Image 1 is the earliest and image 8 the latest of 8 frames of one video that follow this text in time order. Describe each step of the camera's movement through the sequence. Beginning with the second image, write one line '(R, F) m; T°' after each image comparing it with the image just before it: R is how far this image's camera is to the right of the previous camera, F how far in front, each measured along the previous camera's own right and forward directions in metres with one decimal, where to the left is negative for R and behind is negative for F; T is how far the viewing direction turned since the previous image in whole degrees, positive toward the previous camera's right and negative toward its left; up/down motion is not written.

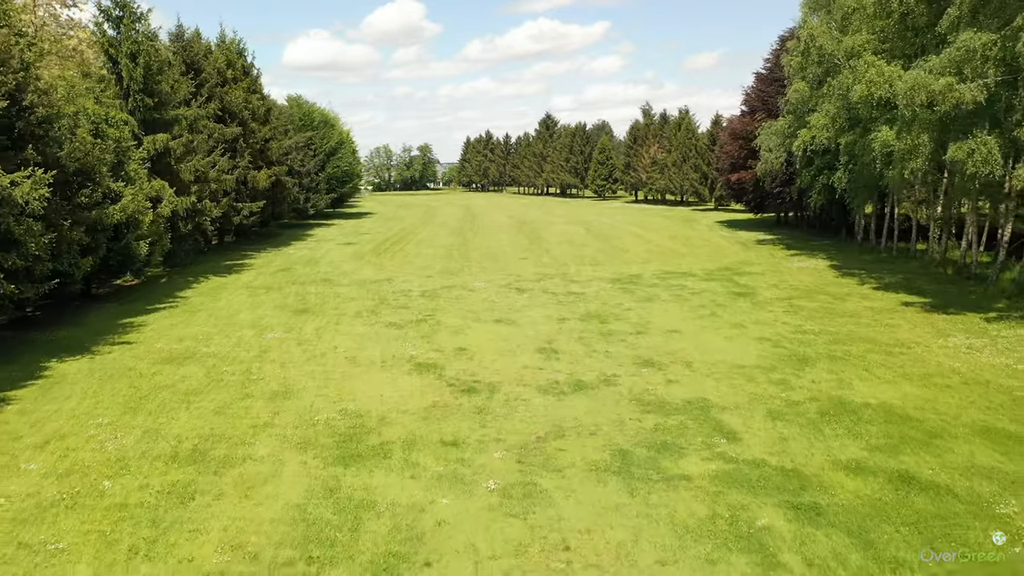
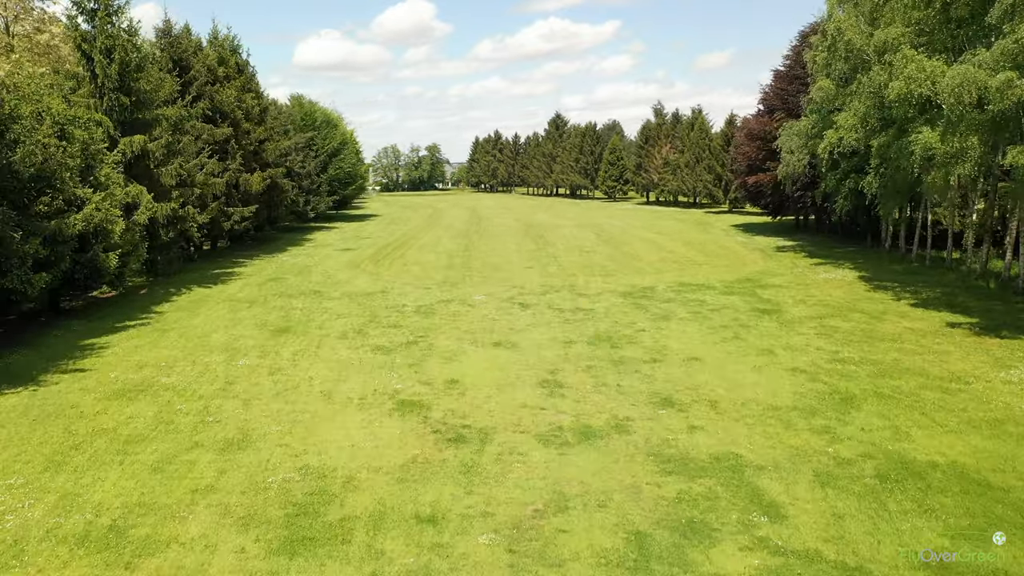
(+0.1, +1.4) m; -1°
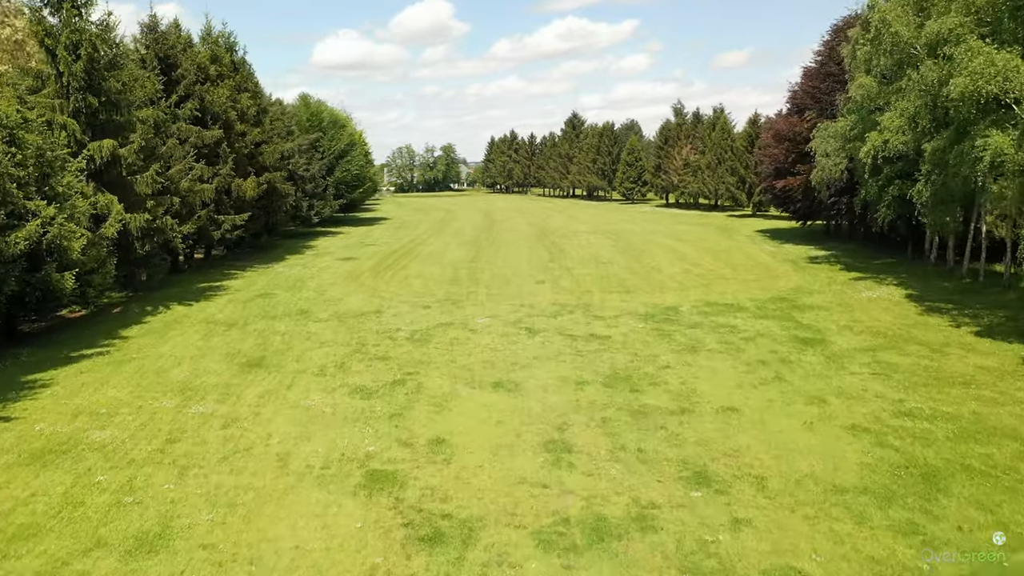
(+0.2, +1.8) m; -1°
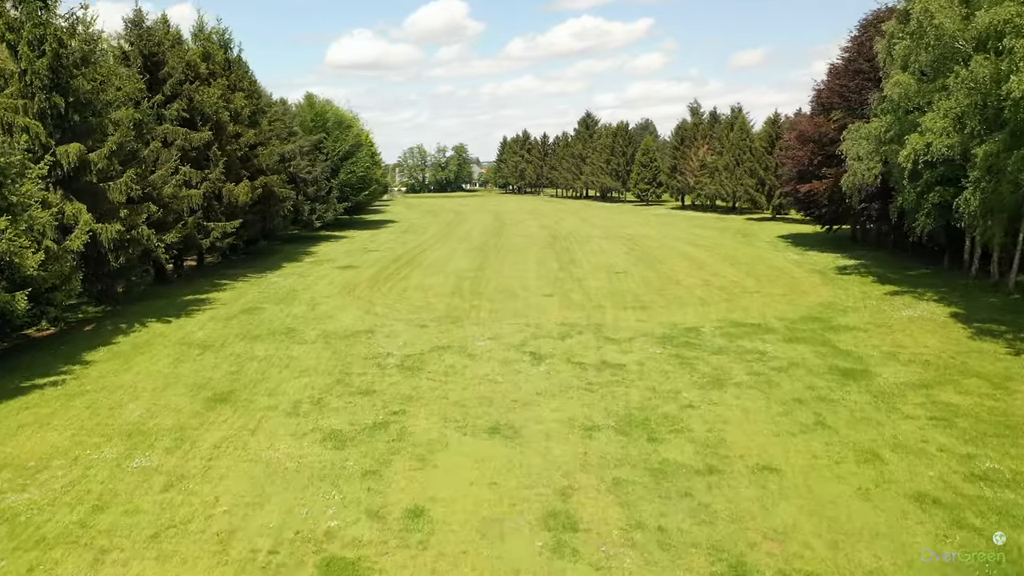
(+0.2, +1.5) m; -1°
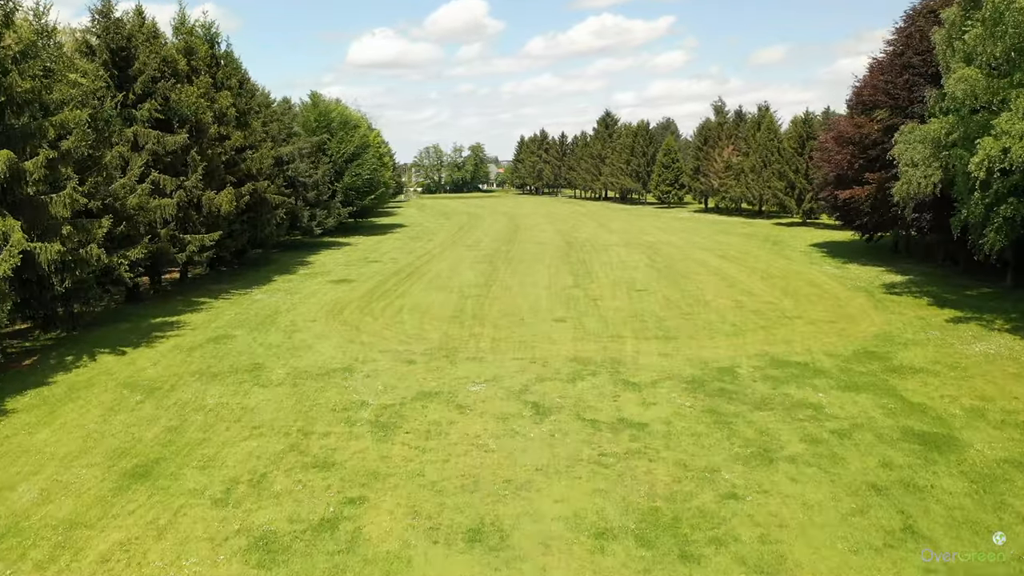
(+0.3, +2.3) m; -1°
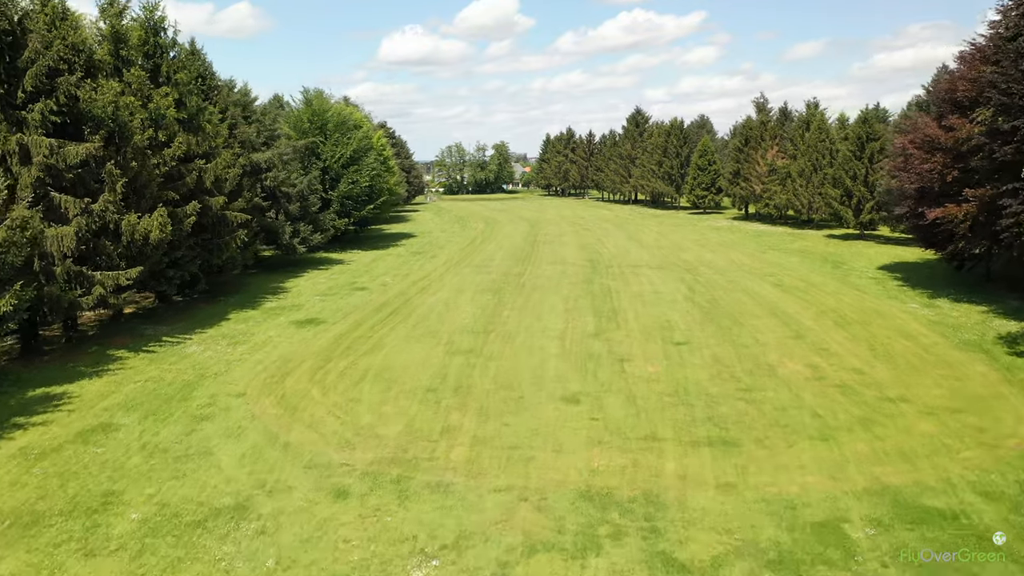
(+0.5, +4.7) m; -2°
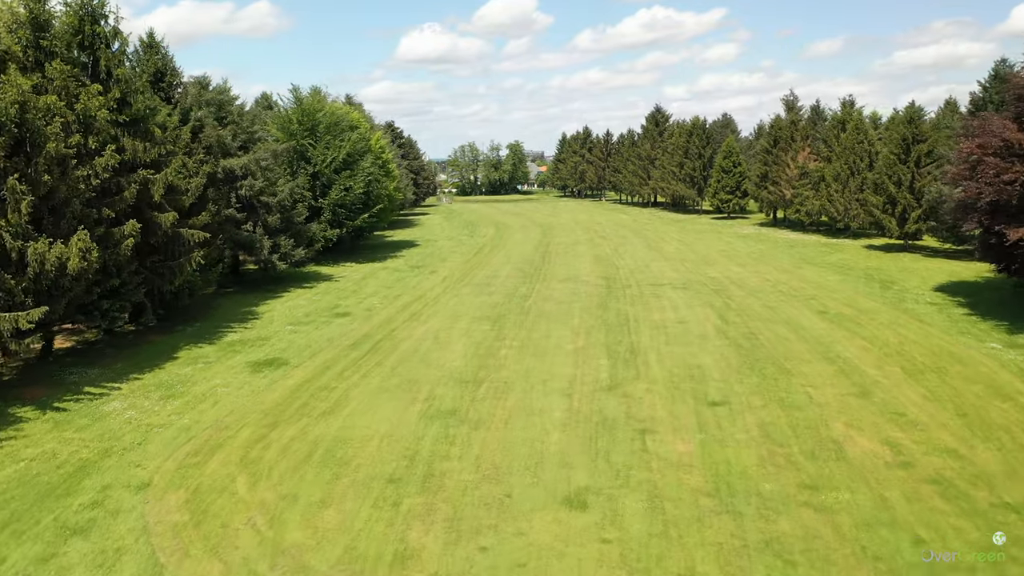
(+0.4, +3.2) m; -1°
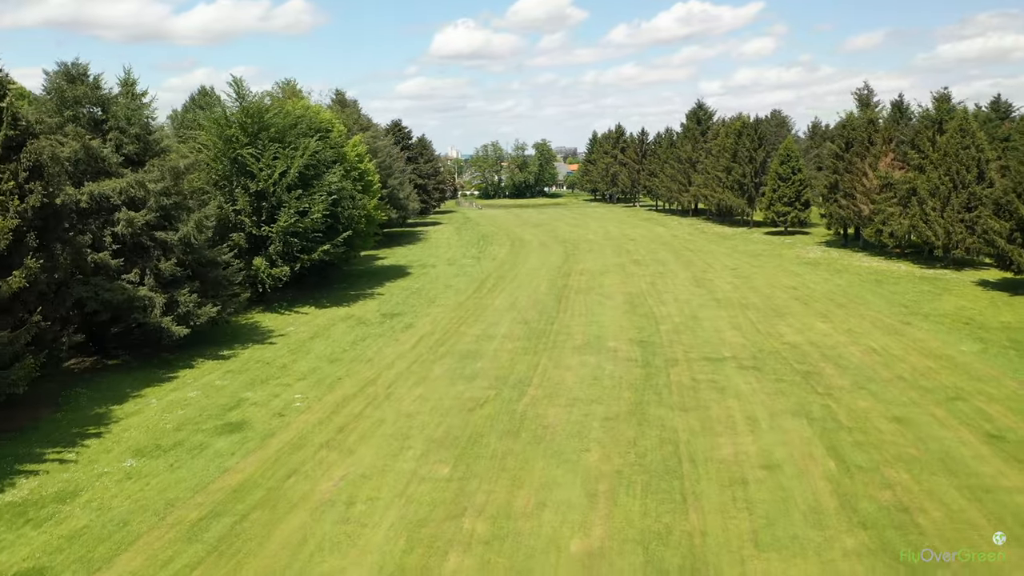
(+0.9, +7.9) m; -2°
